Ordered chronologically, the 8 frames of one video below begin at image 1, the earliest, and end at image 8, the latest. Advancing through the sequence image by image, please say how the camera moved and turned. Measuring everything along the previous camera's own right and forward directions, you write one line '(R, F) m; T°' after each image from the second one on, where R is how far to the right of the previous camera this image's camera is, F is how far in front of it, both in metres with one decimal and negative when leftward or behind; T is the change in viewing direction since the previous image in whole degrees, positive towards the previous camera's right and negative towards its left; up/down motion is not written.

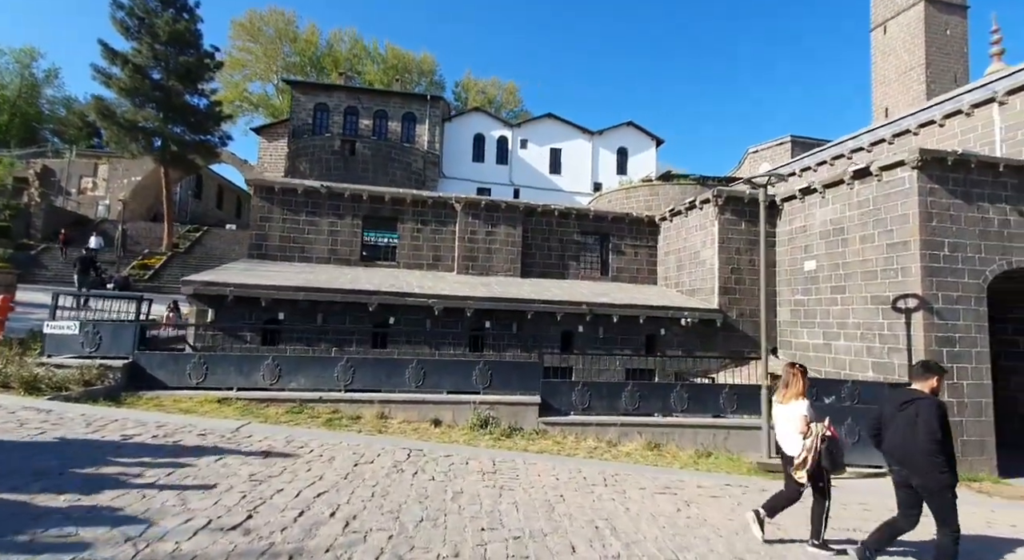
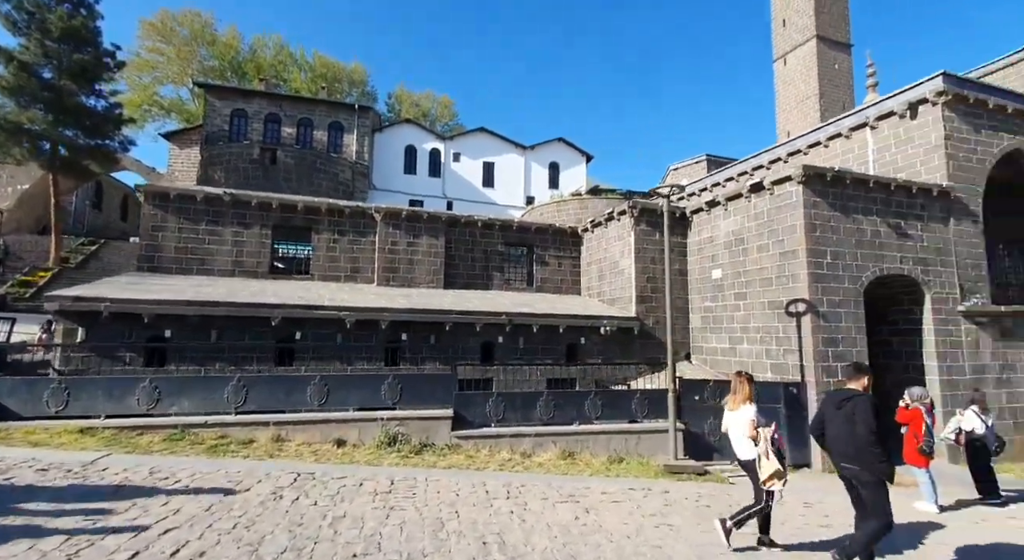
(+0.2, 0.0) m; +7°
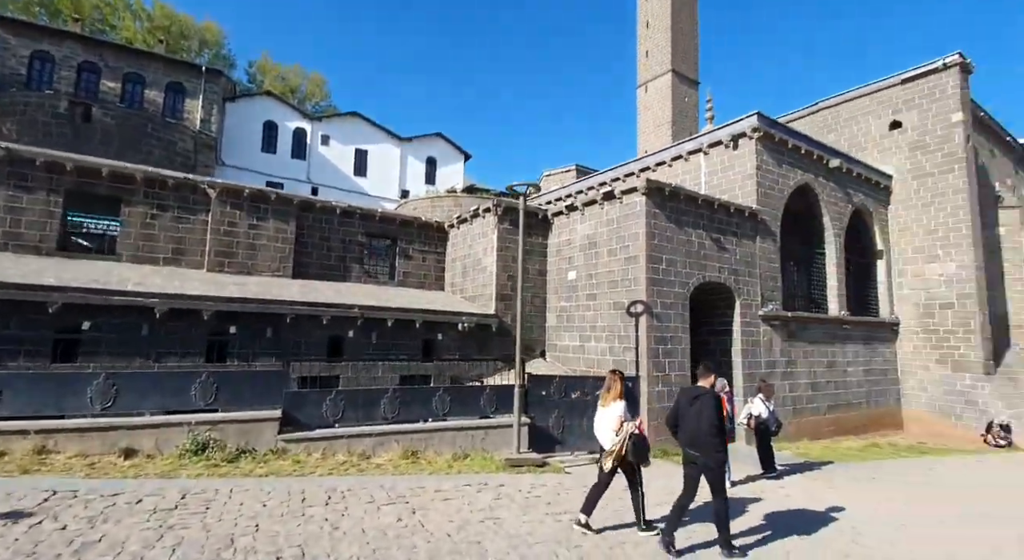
(+0.2, +0.1) m; +14°
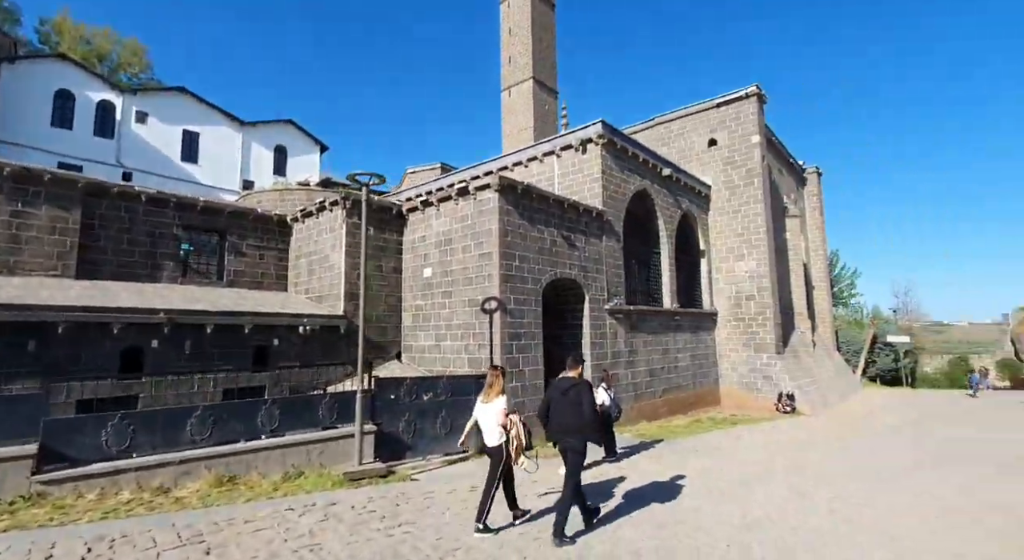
(+0.3, +0.3) m; +14°
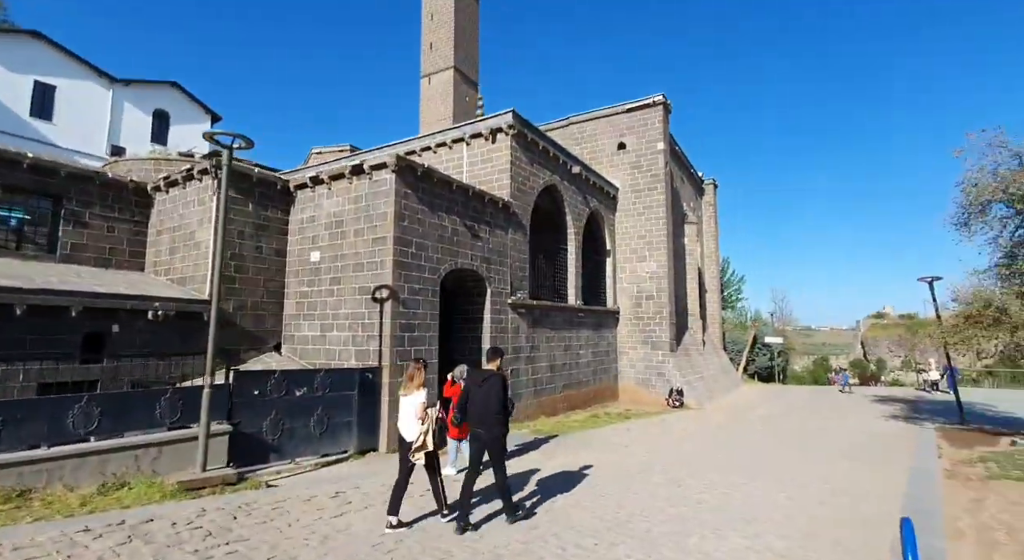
(+0.4, +0.4) m; +9°
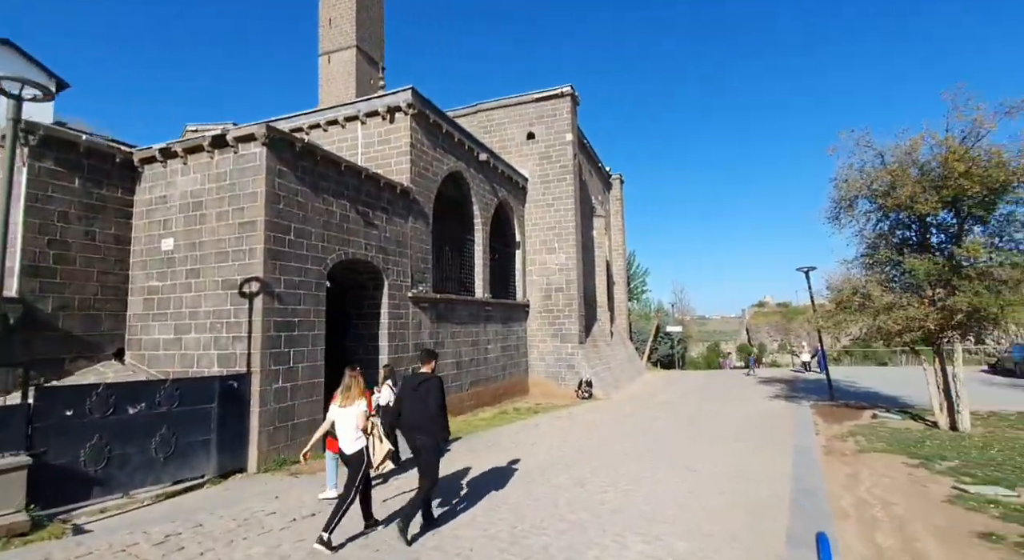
(+0.3, +0.8) m; +9°
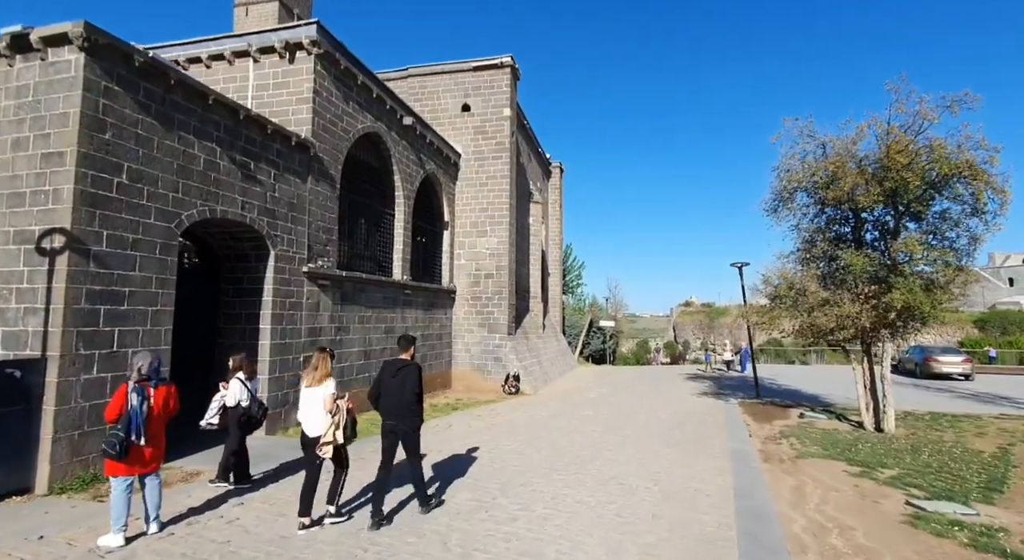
(+0.4, +1.5) m; +7°
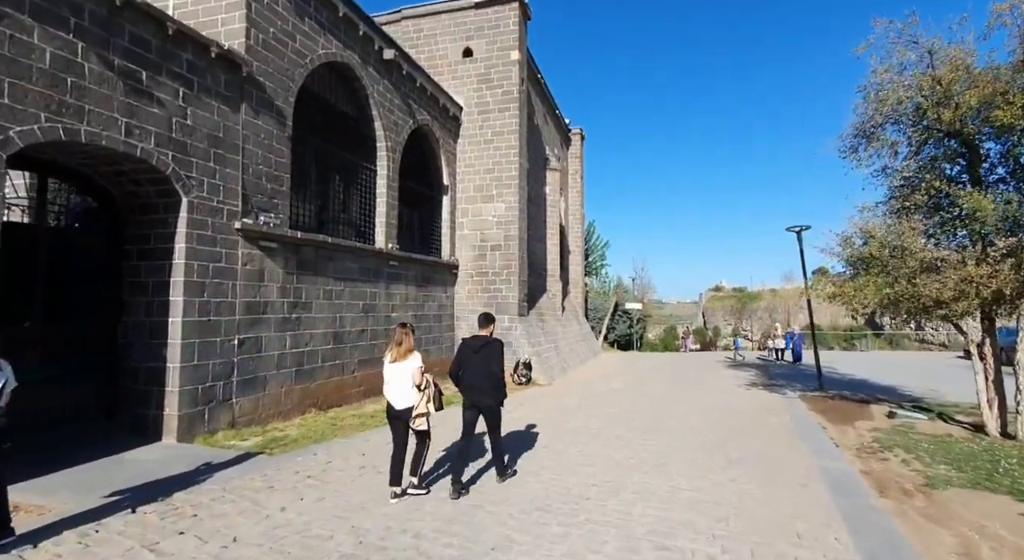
(+0.4, +2.5) m; -3°
